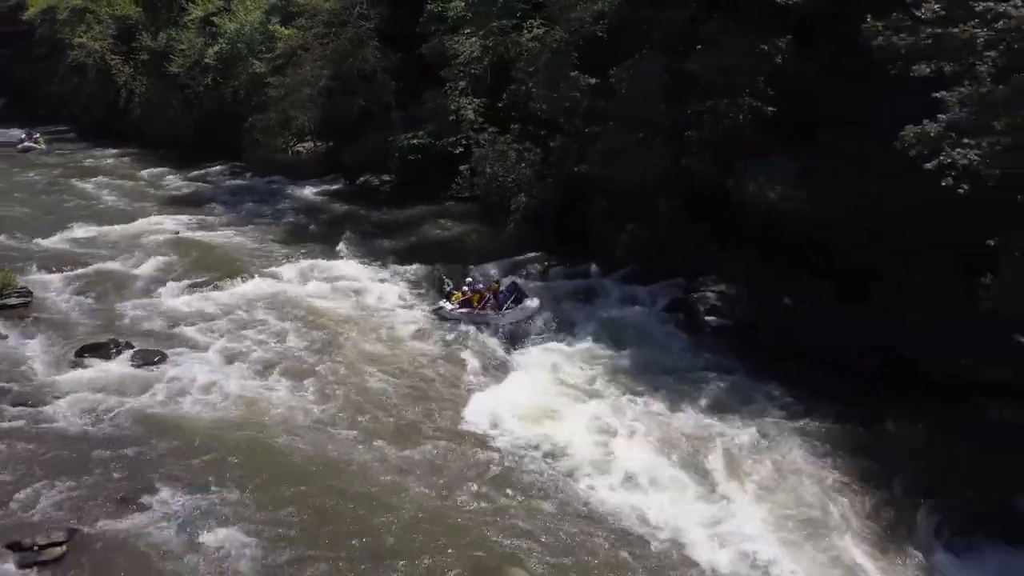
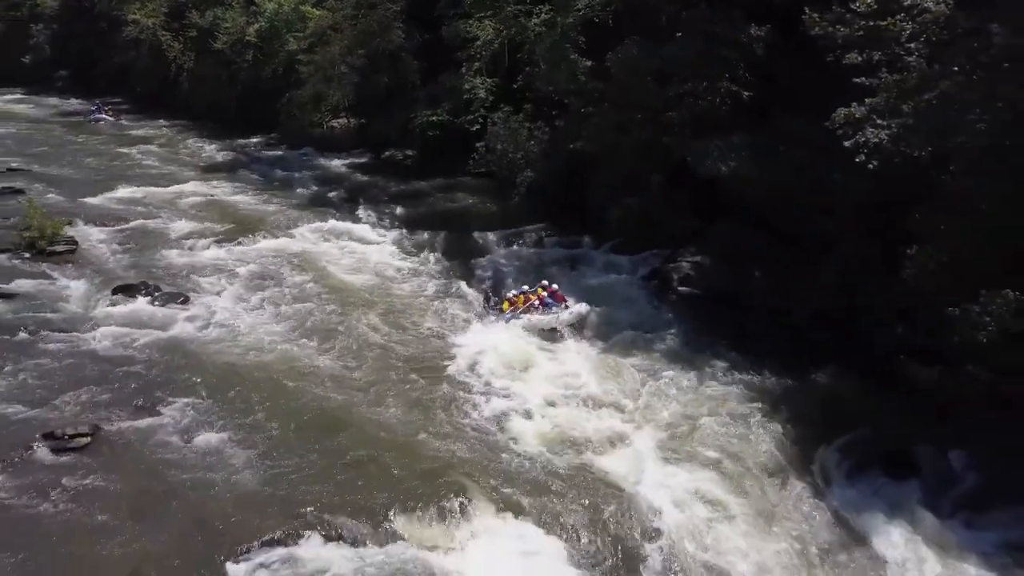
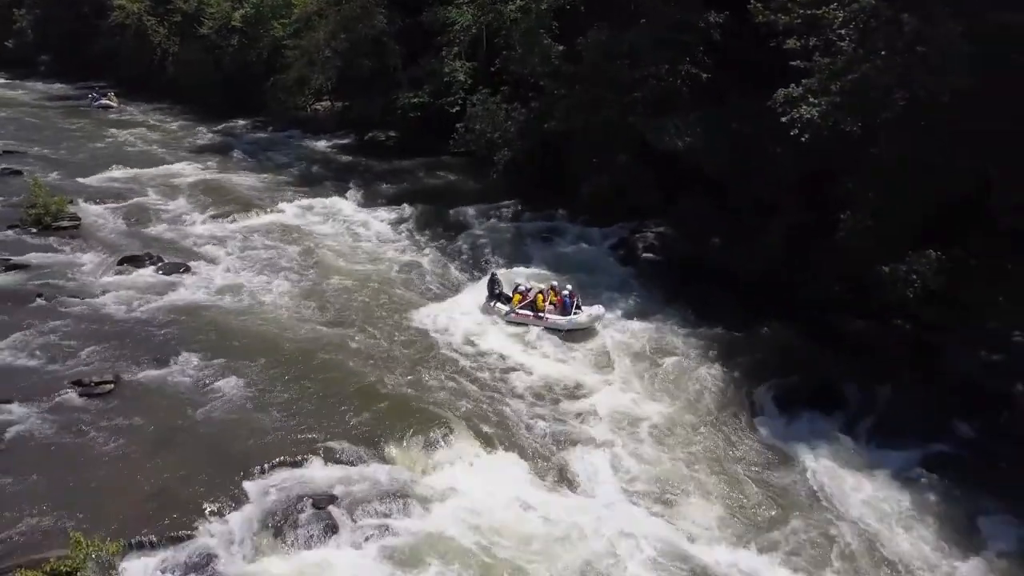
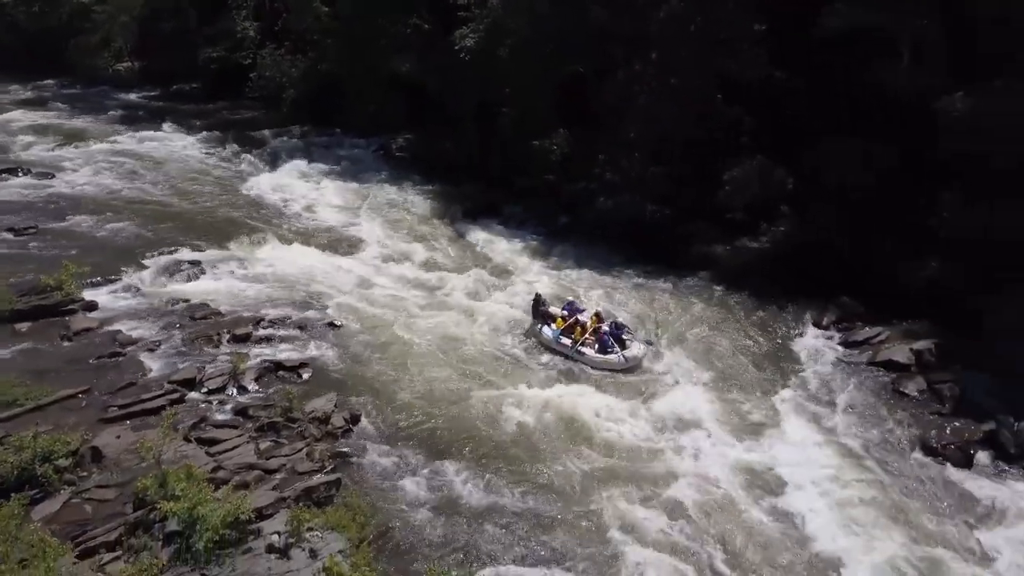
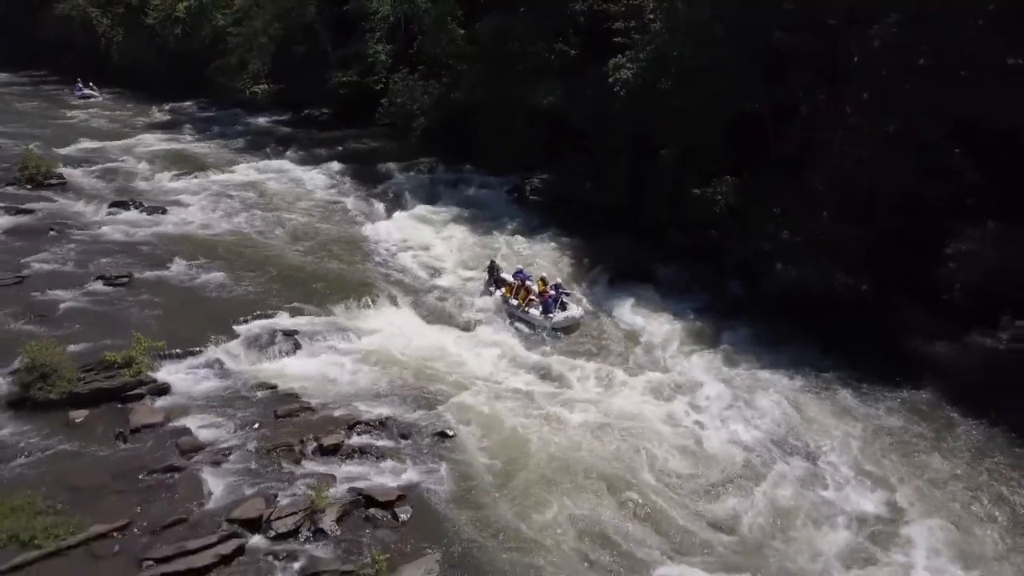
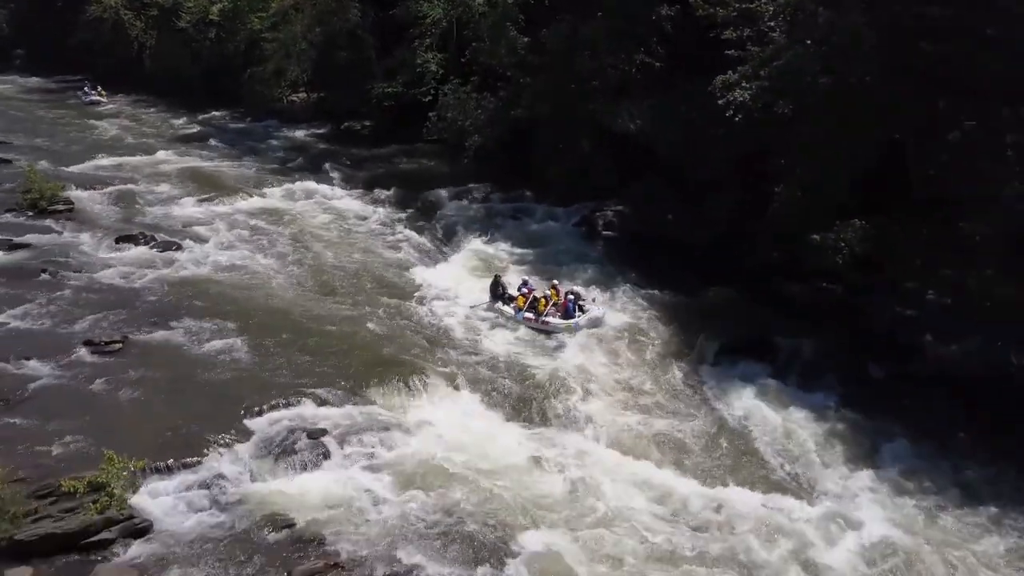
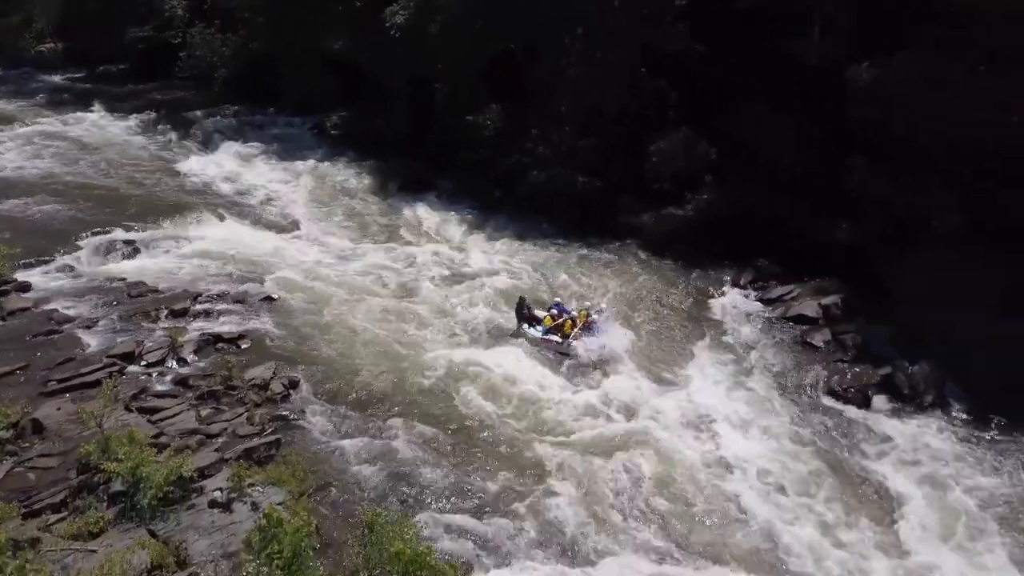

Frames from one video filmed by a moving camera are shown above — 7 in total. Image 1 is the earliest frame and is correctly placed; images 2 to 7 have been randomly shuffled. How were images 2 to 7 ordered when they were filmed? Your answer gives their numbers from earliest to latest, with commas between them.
2, 3, 6, 5, 4, 7
